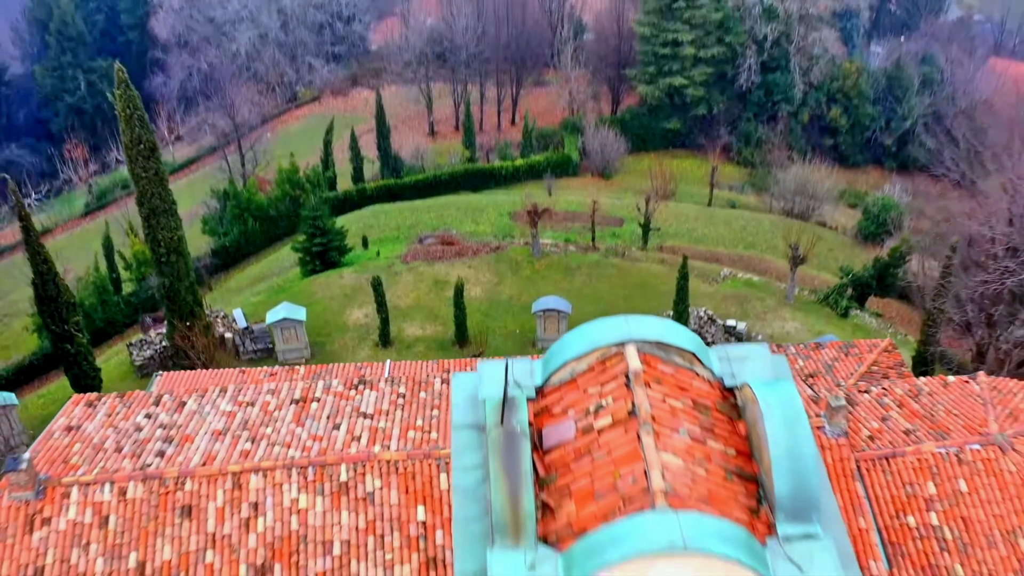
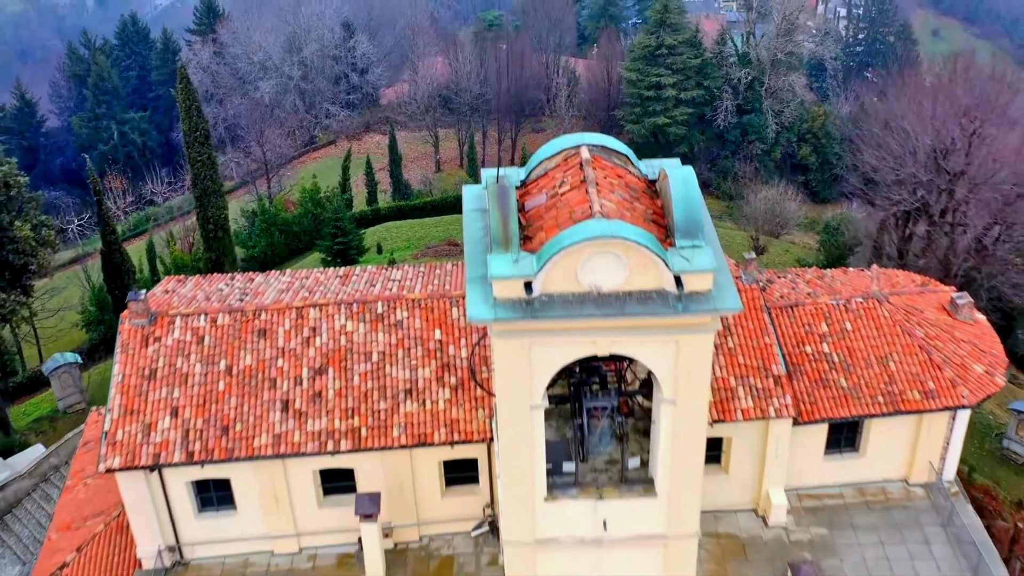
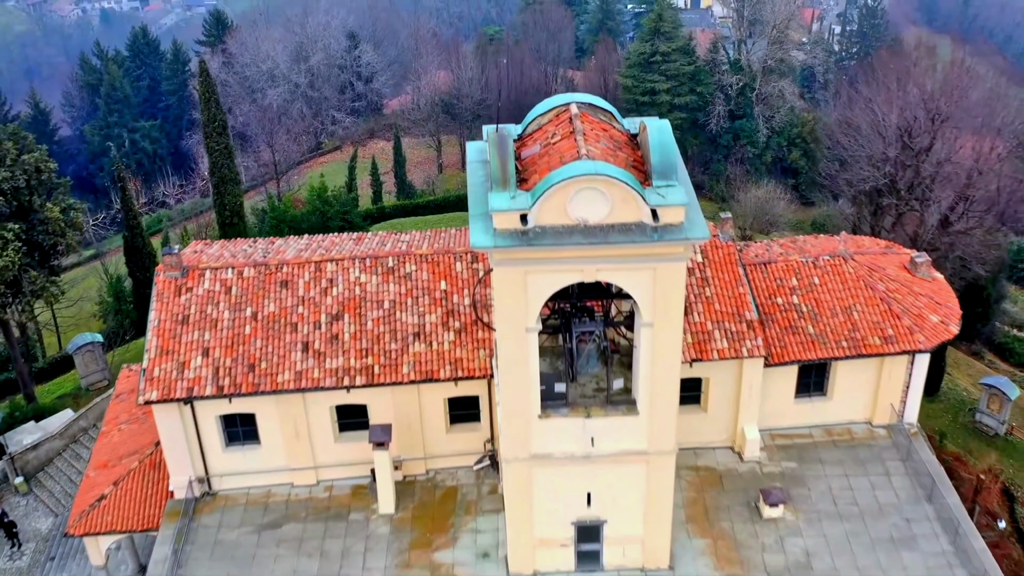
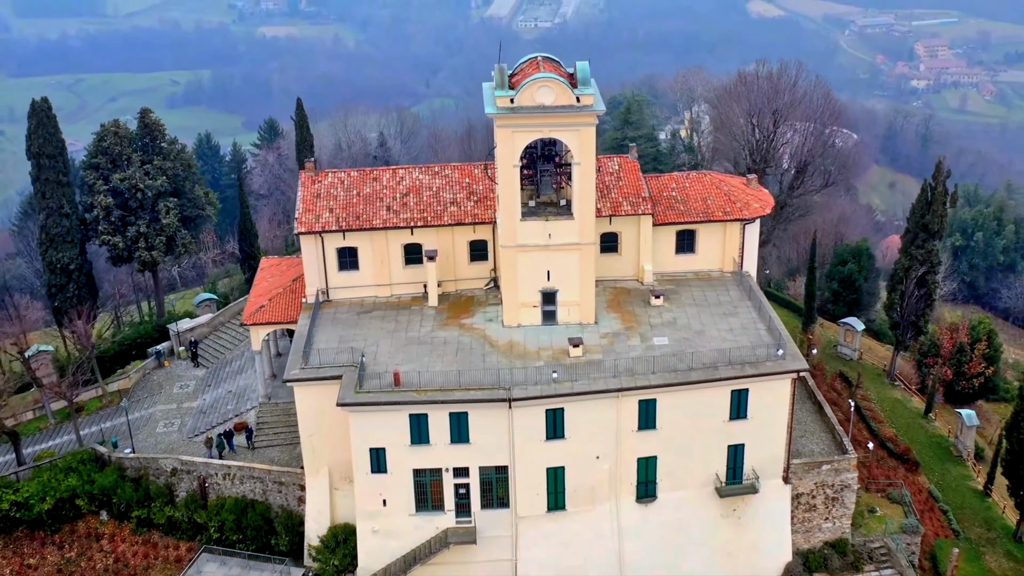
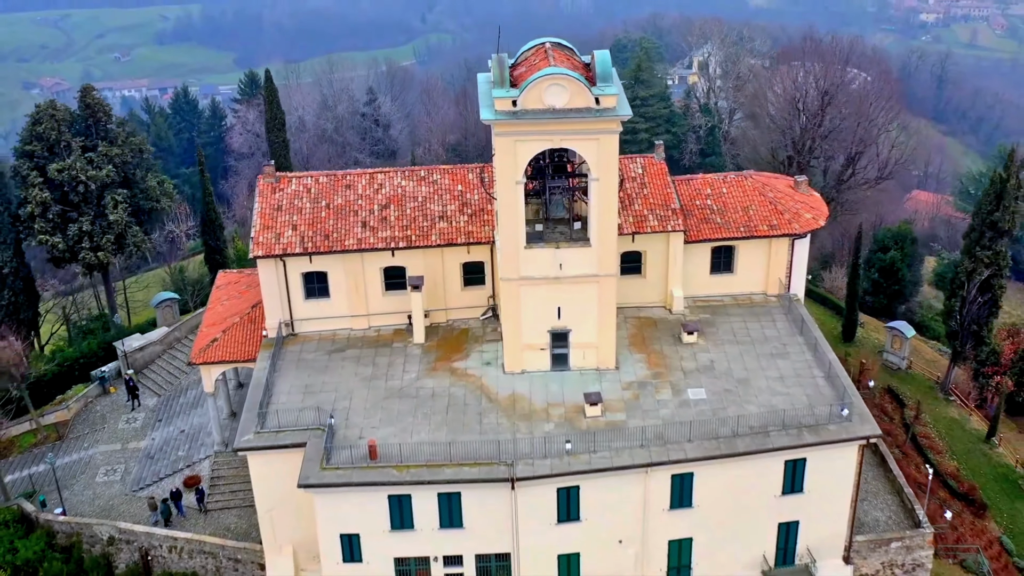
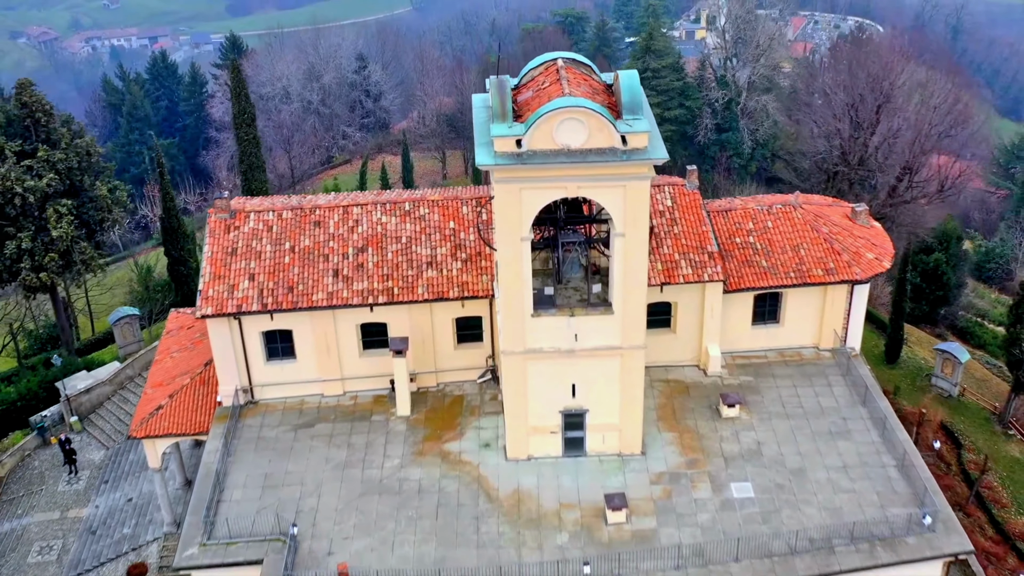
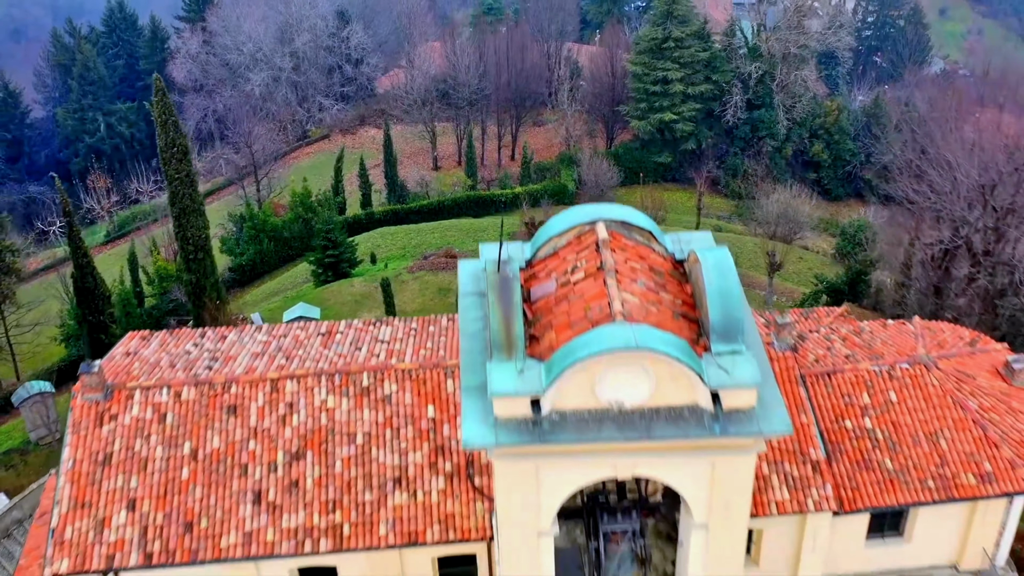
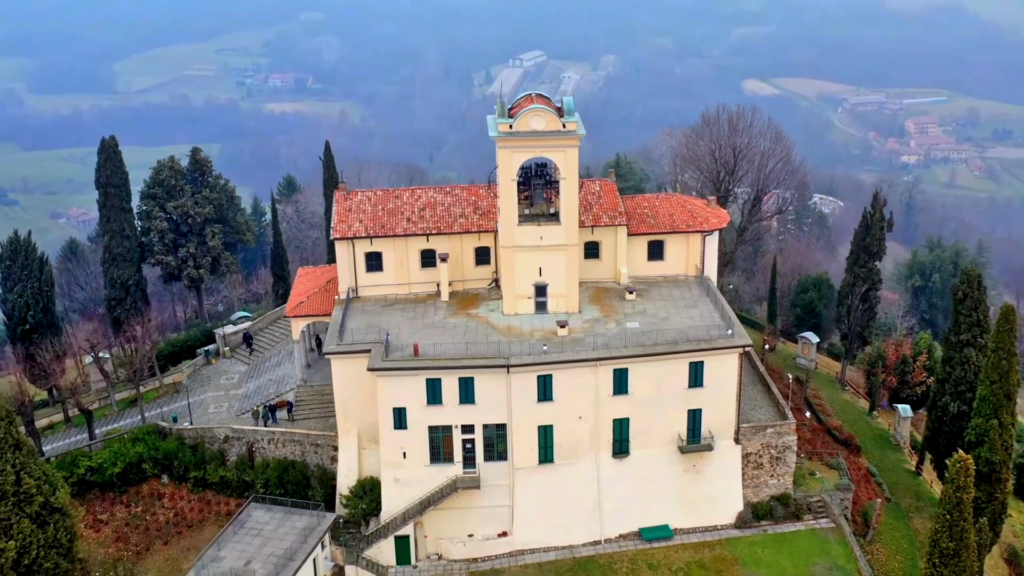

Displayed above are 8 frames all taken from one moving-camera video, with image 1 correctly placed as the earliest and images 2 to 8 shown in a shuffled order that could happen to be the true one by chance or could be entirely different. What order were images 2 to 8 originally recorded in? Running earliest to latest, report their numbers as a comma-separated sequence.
7, 2, 3, 6, 5, 4, 8
